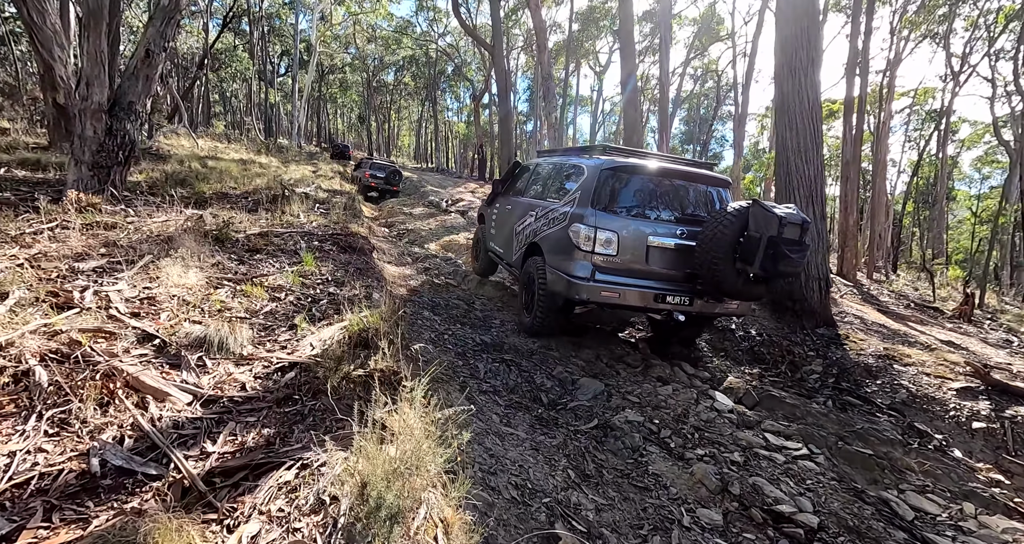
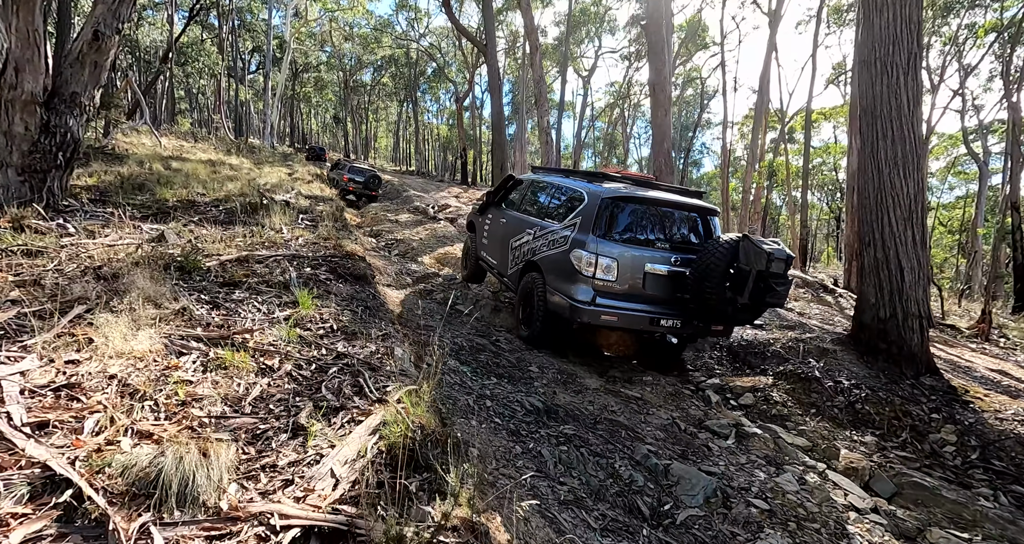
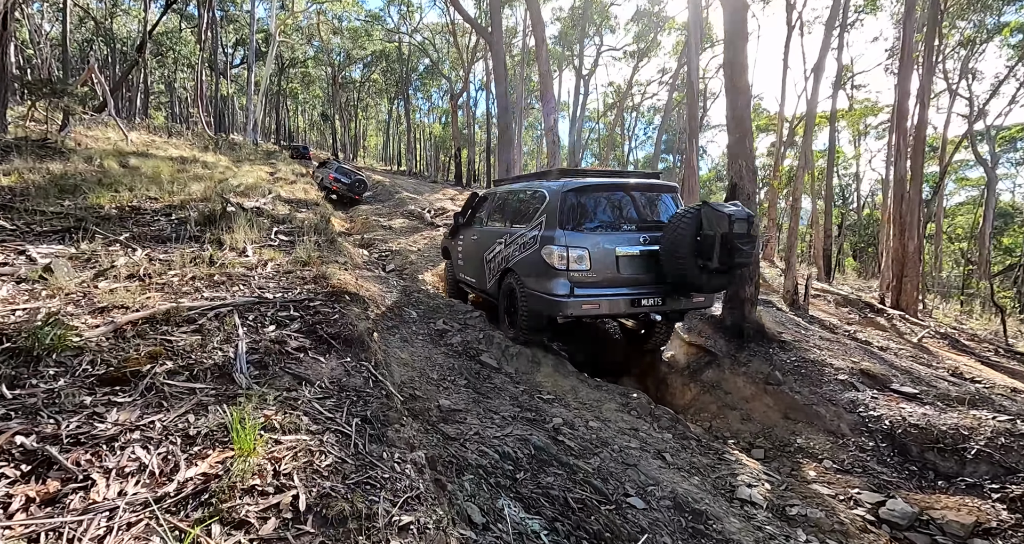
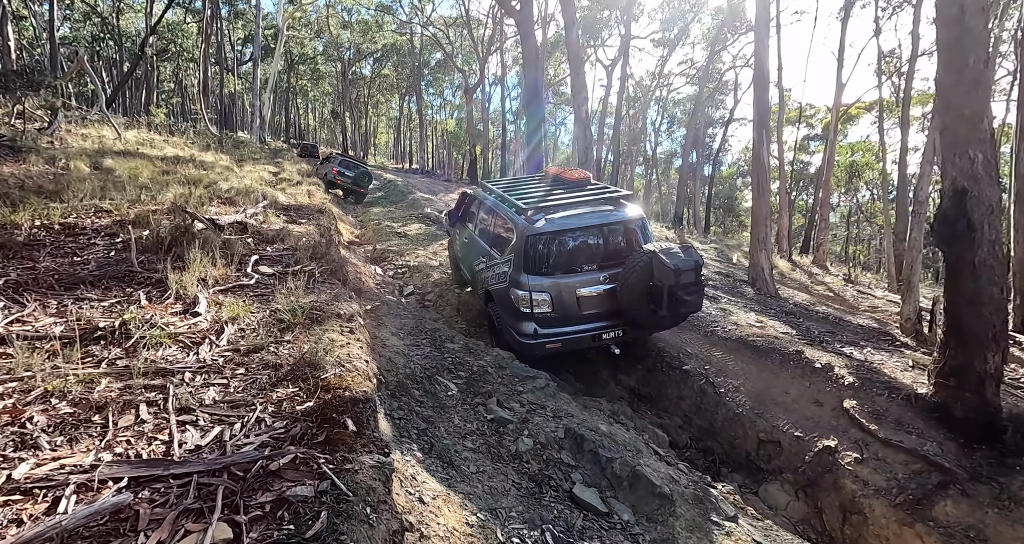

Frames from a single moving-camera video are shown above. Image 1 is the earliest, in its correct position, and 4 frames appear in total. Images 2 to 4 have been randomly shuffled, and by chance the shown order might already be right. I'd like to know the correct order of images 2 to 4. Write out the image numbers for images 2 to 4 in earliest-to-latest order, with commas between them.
2, 3, 4
